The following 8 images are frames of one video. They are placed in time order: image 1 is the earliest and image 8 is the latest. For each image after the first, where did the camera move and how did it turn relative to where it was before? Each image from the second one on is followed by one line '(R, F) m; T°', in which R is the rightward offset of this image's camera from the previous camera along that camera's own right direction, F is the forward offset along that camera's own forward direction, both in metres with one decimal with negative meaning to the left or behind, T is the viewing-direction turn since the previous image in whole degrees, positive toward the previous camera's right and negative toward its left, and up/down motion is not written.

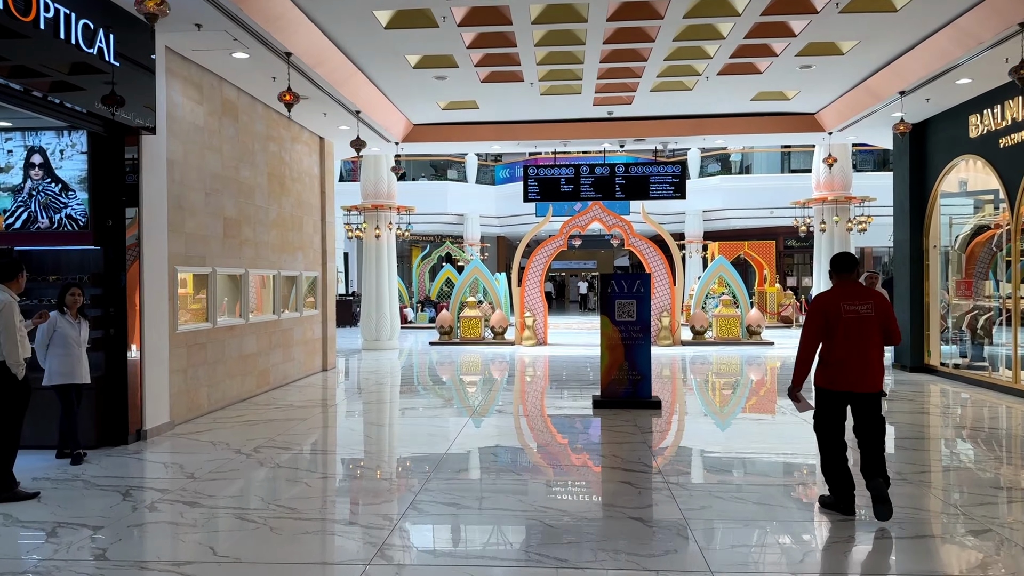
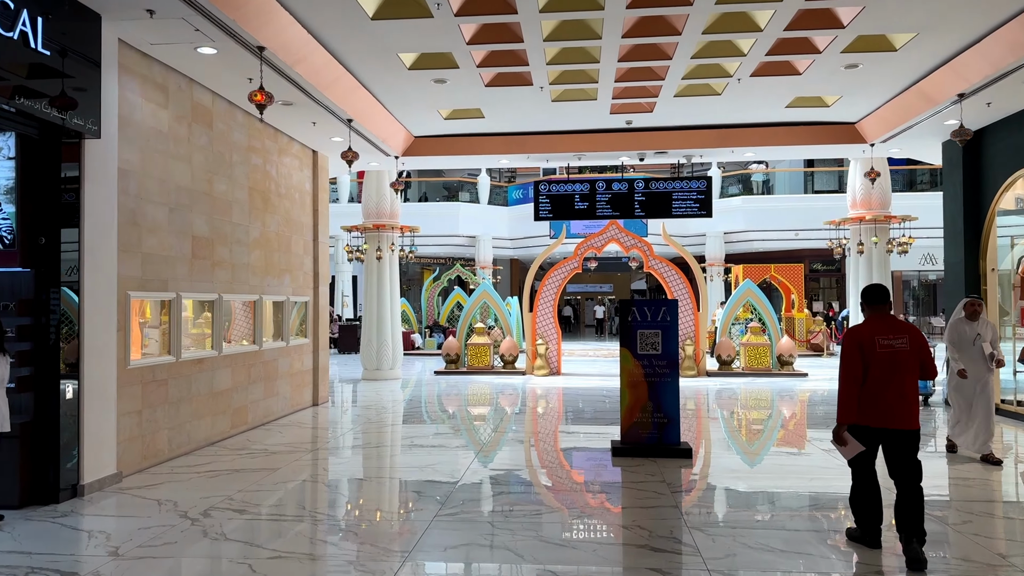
(+0.1, +0.9) m; -1°
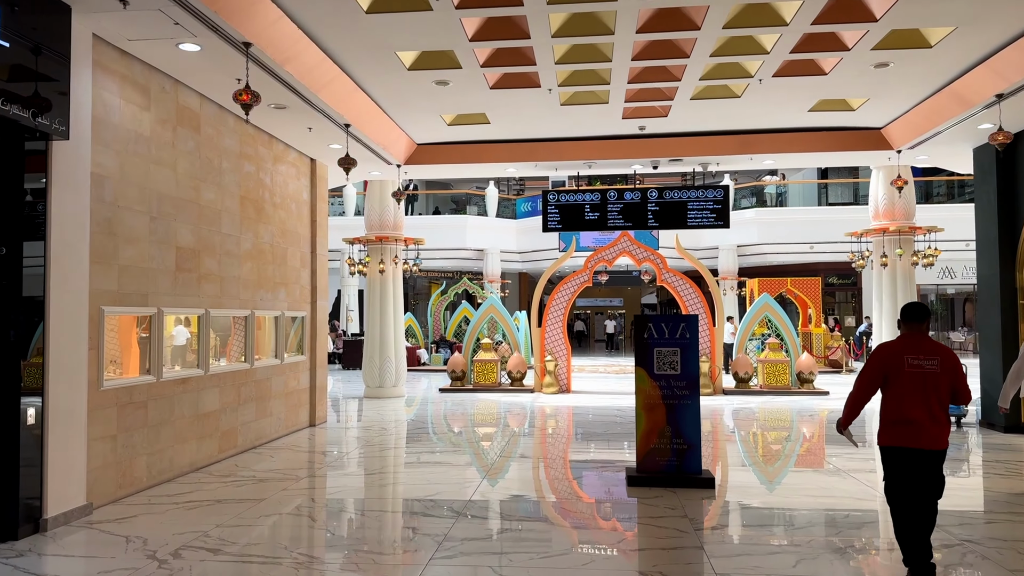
(0.0, +0.4) m; -1°
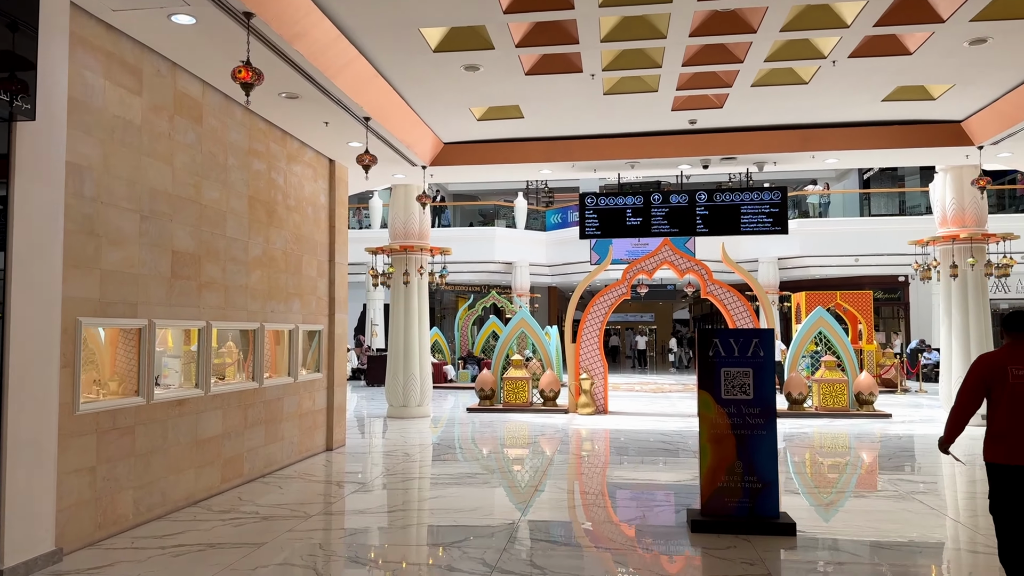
(-0.1, +0.7) m; -2°
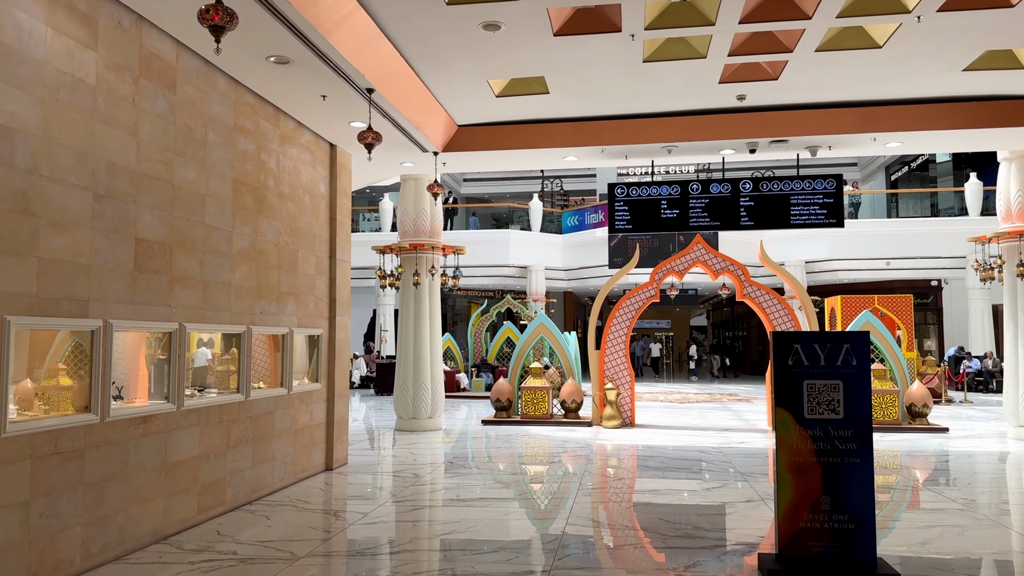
(-0.1, +0.8) m; -1°
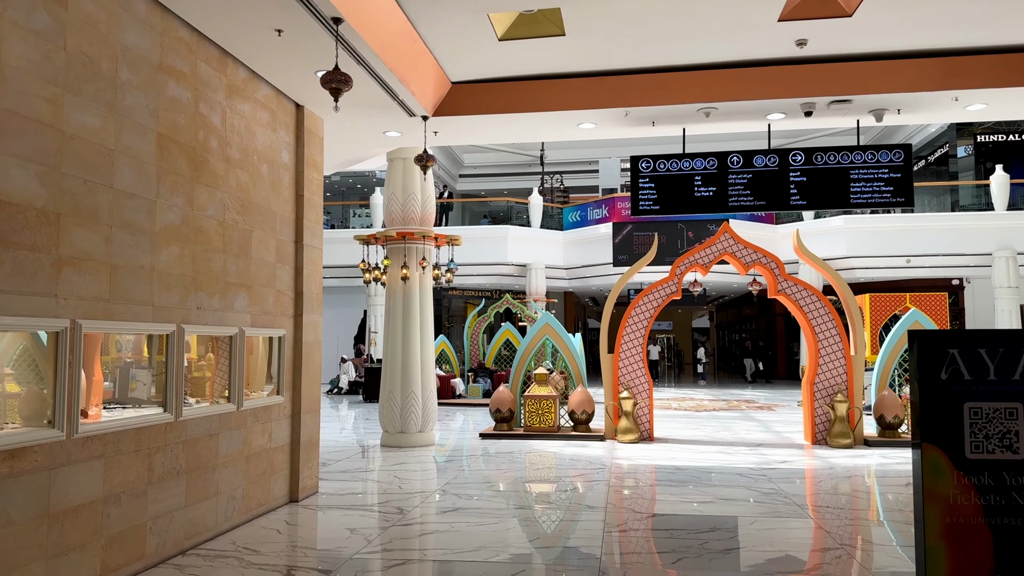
(-0.1, +1.2) m; 0°
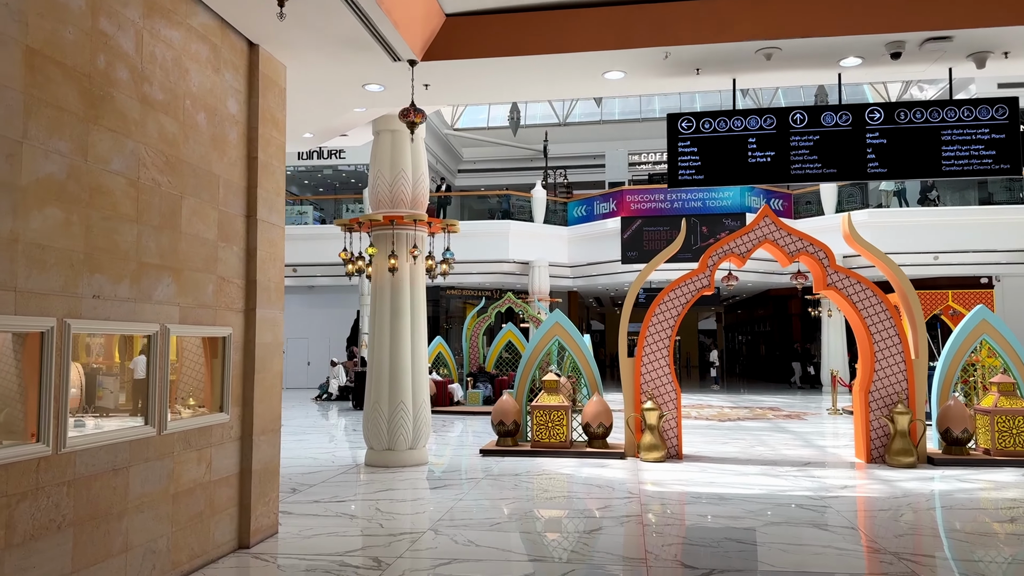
(-0.1, +1.2) m; 0°
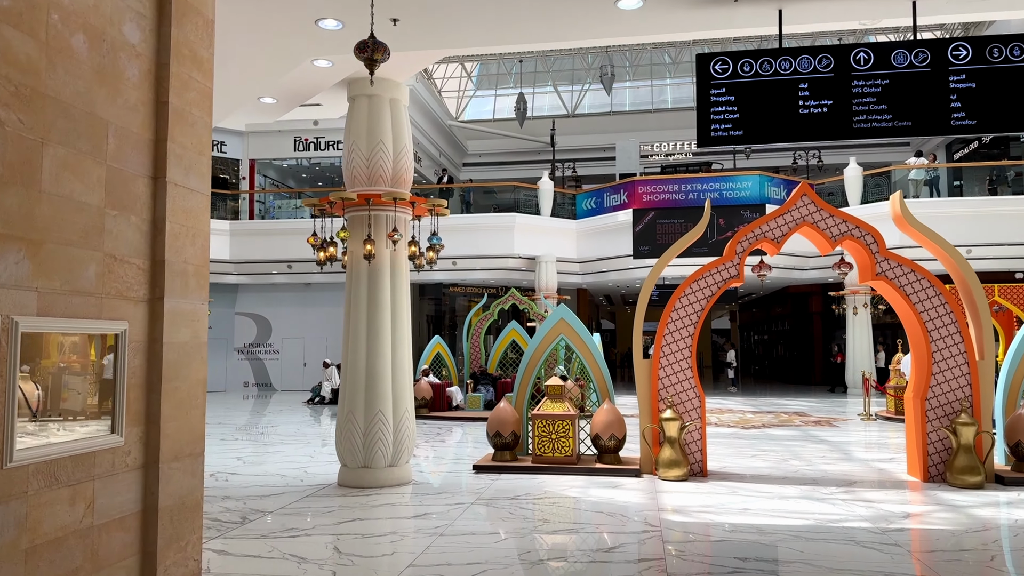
(+0.1, +1.0) m; -1°
